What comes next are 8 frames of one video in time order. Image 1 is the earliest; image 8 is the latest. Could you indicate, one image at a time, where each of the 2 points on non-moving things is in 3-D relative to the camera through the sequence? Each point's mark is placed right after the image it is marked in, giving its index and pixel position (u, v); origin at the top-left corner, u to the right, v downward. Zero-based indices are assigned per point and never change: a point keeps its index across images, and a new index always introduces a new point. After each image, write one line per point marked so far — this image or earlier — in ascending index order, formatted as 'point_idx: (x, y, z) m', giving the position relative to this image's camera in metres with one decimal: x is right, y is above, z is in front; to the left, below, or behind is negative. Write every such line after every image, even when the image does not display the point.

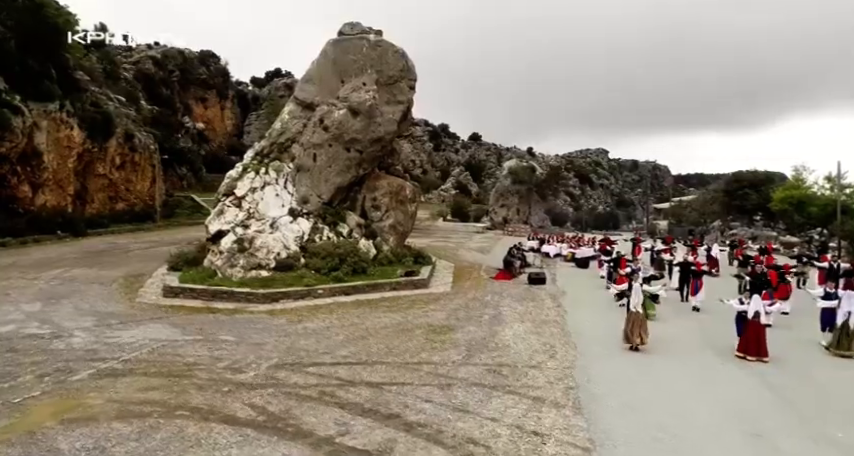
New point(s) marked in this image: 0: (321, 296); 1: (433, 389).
0: (-3.5, -2.2, +18.8) m
1: (+0.1, -2.8, +10.0) m
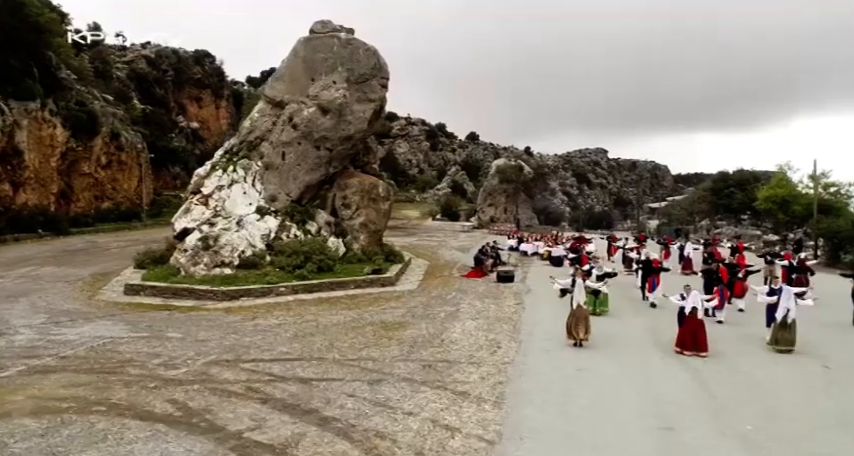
0: (-4.7, -2.1, +18.8) m
1: (-1.2, -2.8, +10.0) m
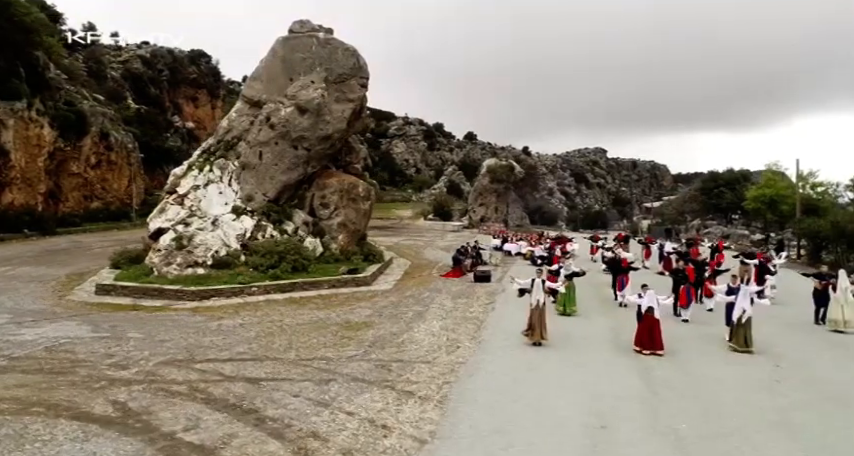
0: (-5.7, -2.1, +18.8) m
1: (-2.1, -2.8, +10.0) m
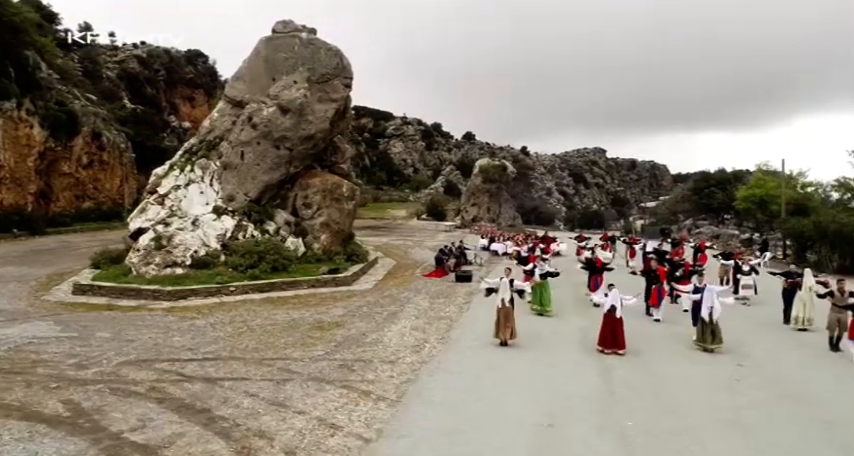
0: (-6.4, -2.1, +18.8) m
1: (-2.8, -2.8, +10.0) m
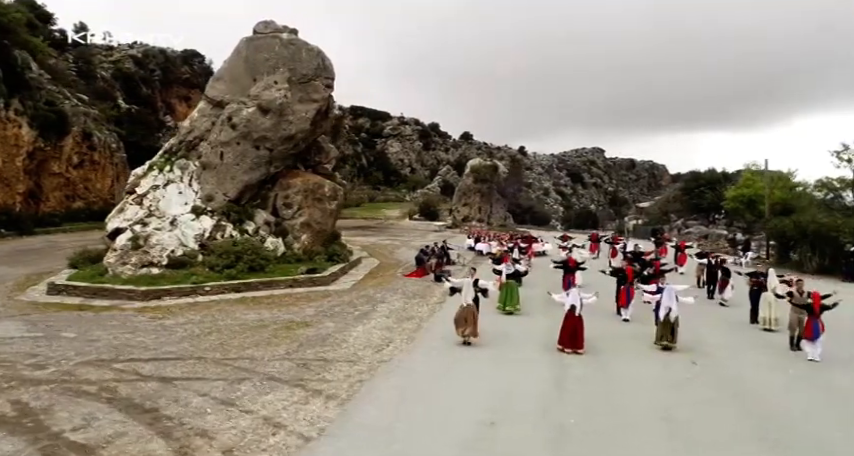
0: (-7.2, -2.1, +18.8) m
1: (-3.6, -2.8, +10.1) m
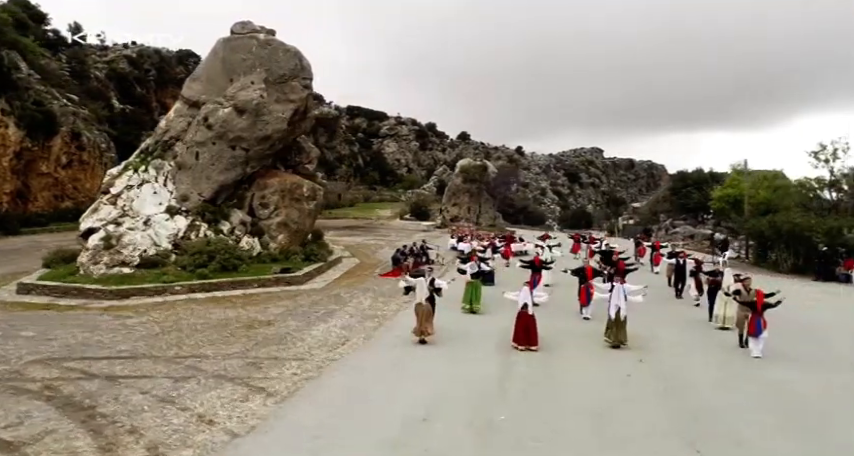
0: (-8.3, -2.1, +18.9) m
1: (-4.7, -2.7, +10.2) m
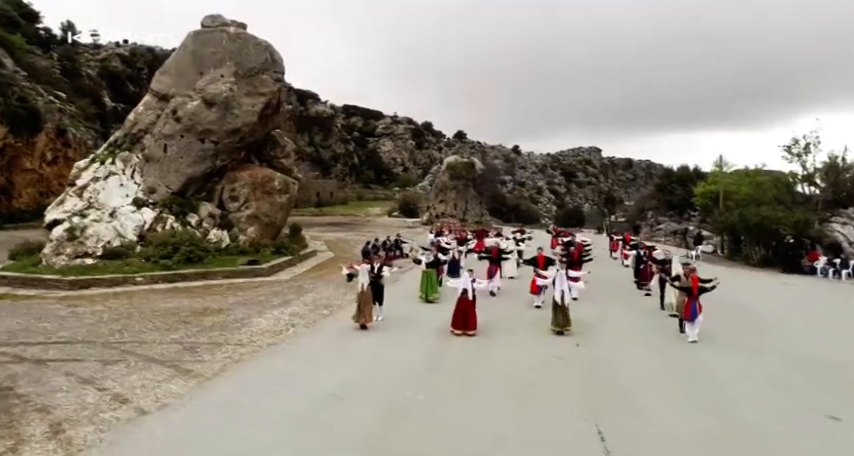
0: (-9.6, -1.8, +18.9) m
1: (-5.9, -2.4, +10.2) m
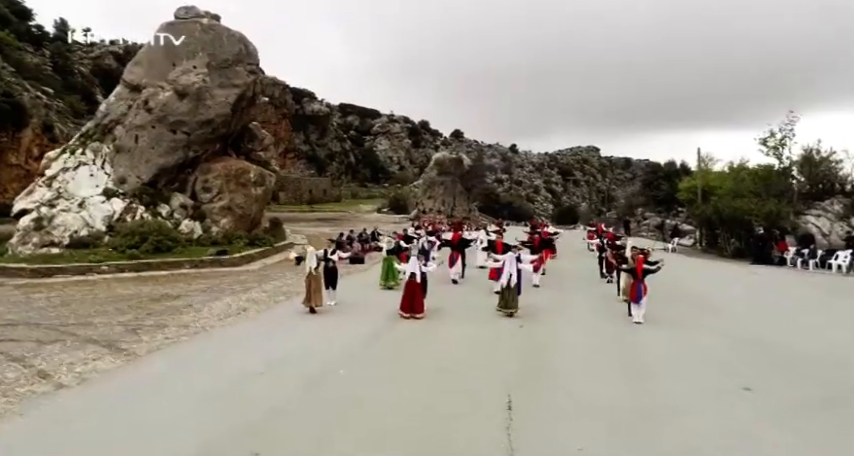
0: (-10.7, -1.5, +18.9) m
1: (-7.1, -2.1, +10.2) m
